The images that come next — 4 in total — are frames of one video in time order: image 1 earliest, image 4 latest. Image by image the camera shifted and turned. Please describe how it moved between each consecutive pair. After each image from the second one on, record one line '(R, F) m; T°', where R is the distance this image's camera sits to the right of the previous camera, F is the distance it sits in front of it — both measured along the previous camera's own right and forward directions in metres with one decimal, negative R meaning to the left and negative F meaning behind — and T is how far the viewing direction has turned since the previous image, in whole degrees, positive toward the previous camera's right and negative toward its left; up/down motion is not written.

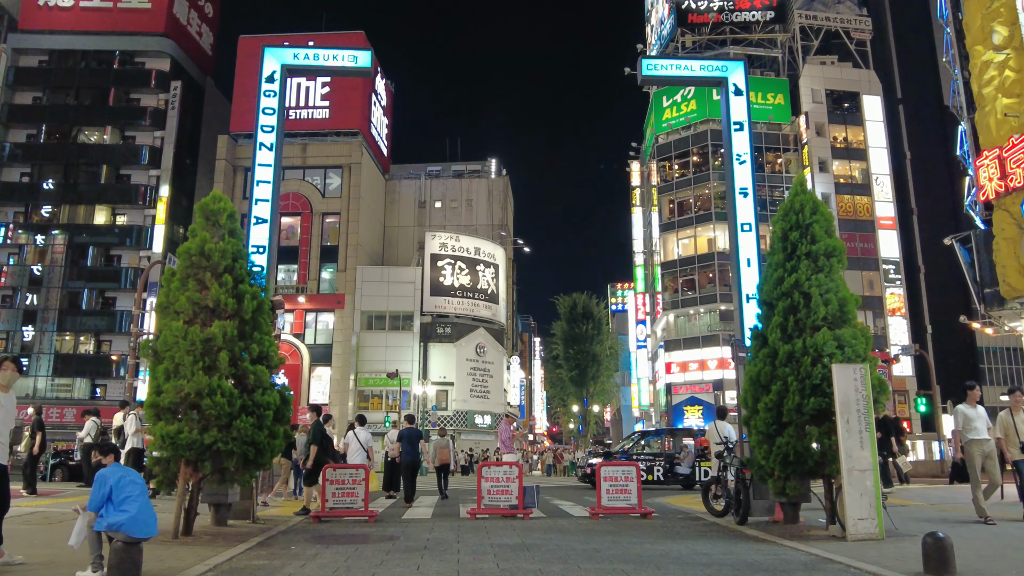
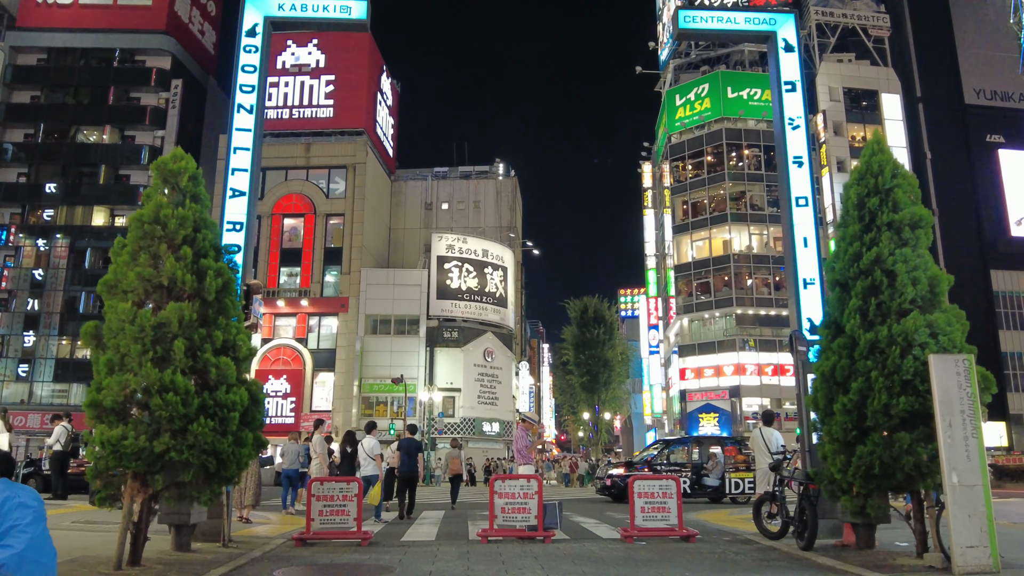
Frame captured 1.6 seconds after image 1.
(-0.1, +1.4) m; 0°
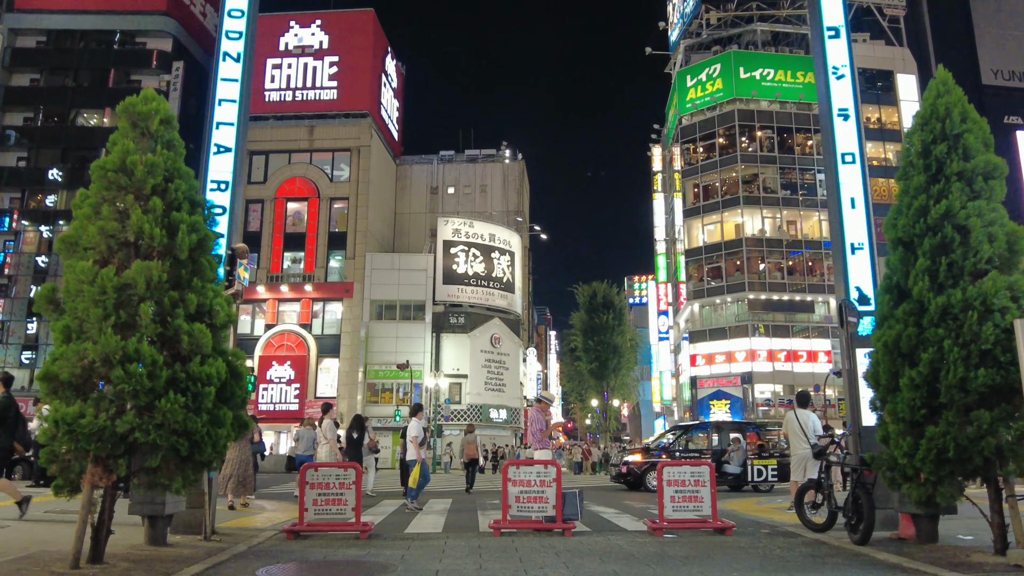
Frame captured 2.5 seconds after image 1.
(-0.1, +0.9) m; 0°
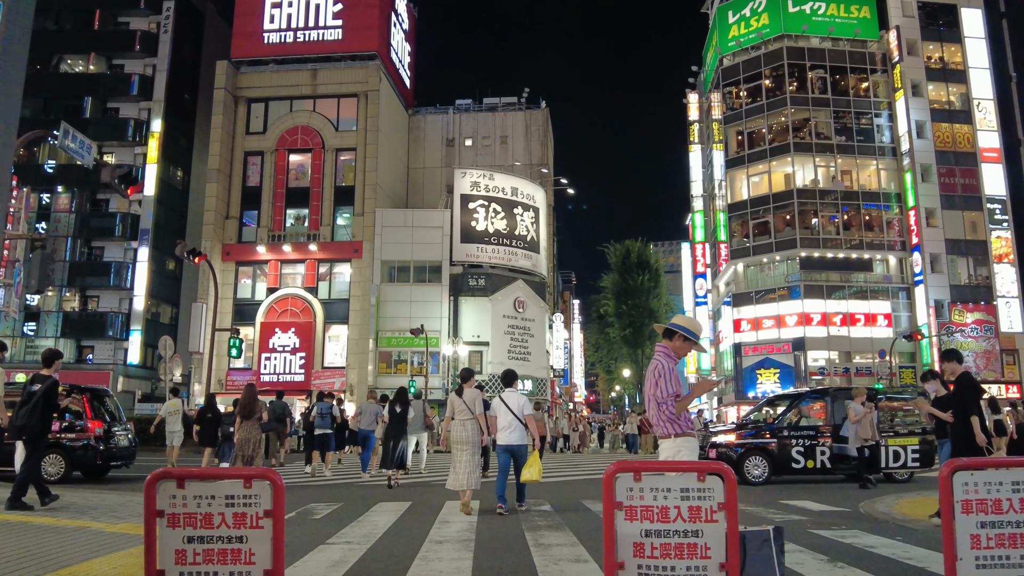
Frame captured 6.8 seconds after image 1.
(-0.4, +4.1) m; -1°
